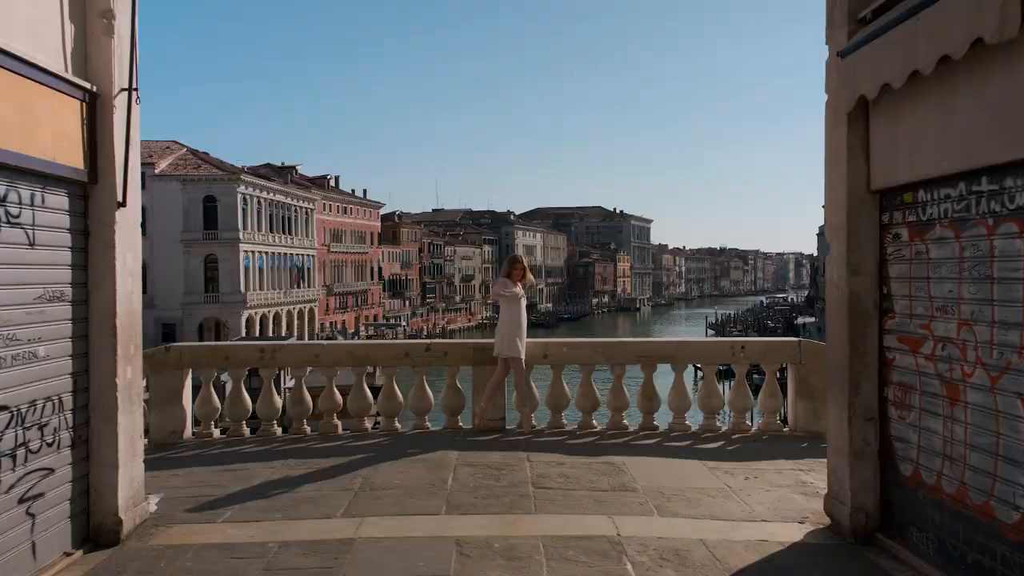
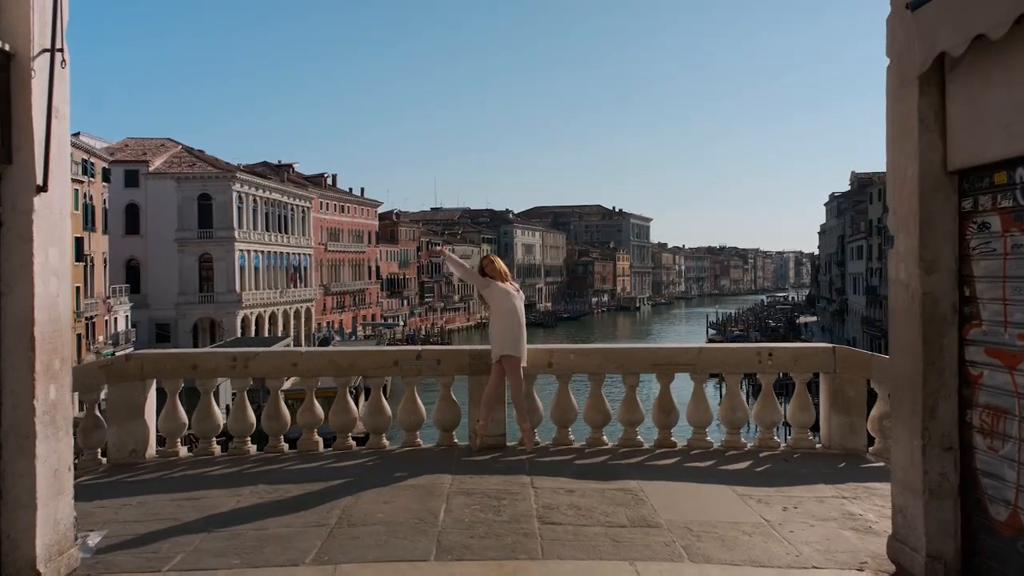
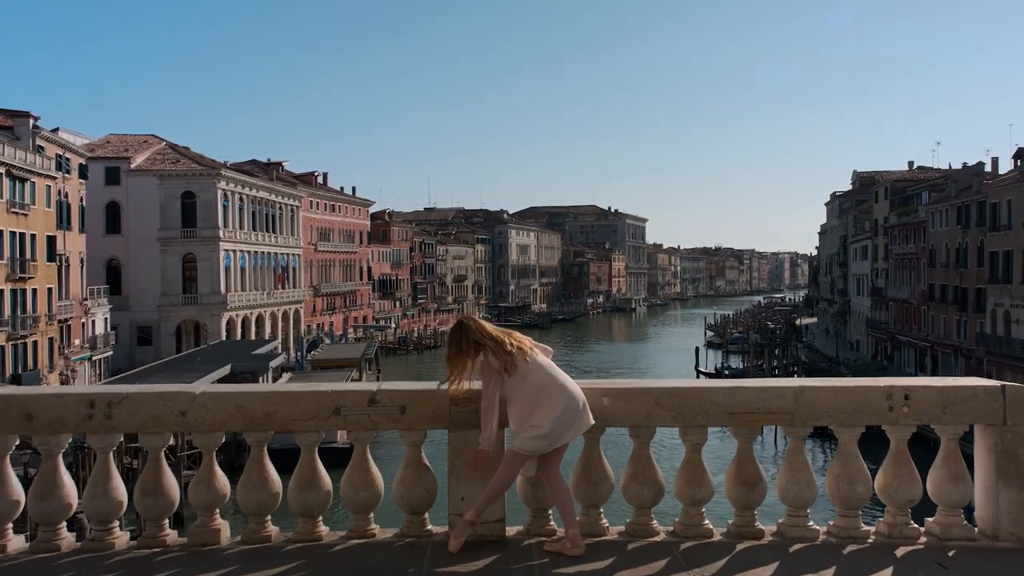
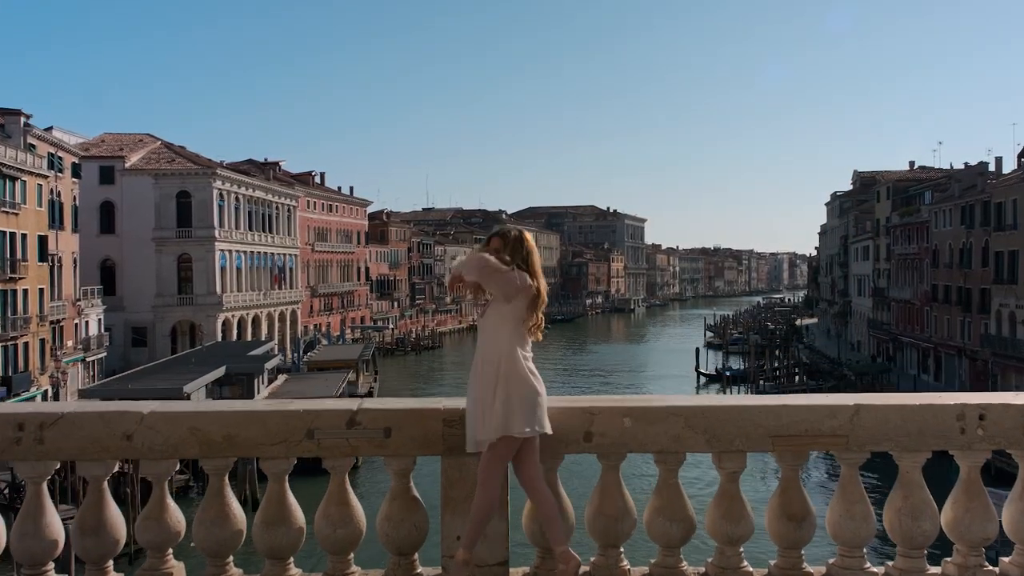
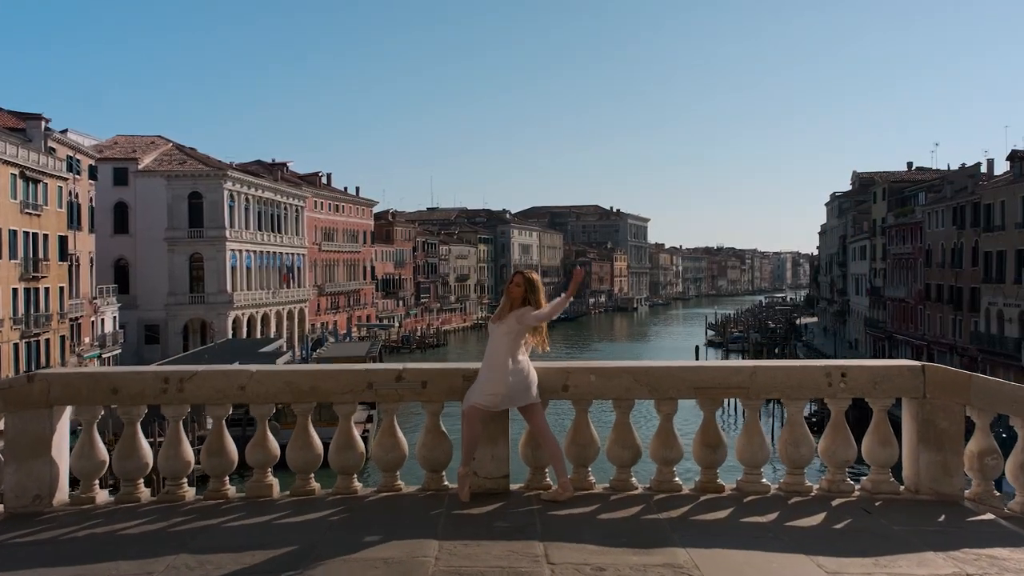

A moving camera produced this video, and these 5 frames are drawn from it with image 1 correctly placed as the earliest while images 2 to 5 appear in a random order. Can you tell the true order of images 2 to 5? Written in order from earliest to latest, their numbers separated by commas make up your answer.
2, 5, 3, 4
